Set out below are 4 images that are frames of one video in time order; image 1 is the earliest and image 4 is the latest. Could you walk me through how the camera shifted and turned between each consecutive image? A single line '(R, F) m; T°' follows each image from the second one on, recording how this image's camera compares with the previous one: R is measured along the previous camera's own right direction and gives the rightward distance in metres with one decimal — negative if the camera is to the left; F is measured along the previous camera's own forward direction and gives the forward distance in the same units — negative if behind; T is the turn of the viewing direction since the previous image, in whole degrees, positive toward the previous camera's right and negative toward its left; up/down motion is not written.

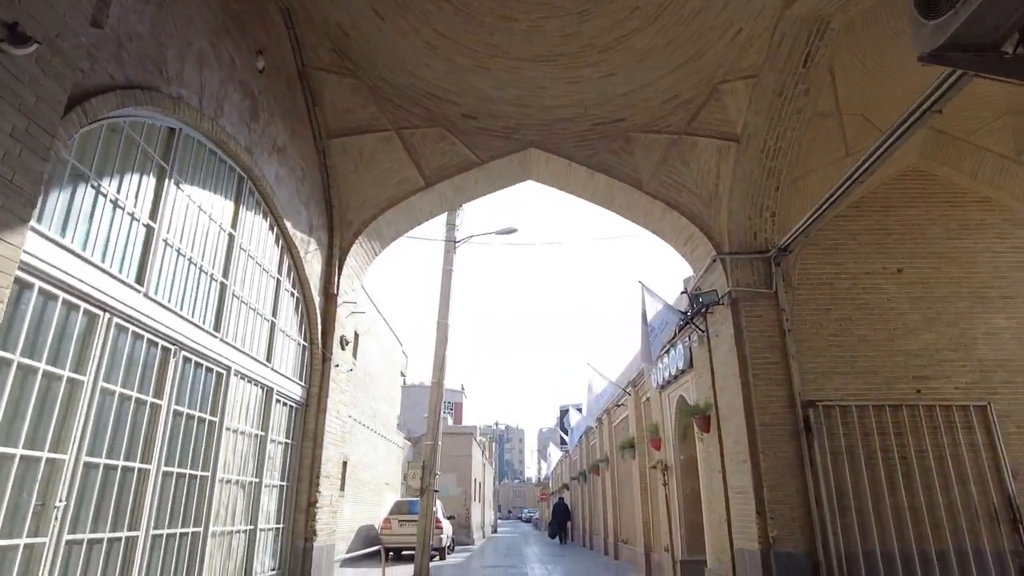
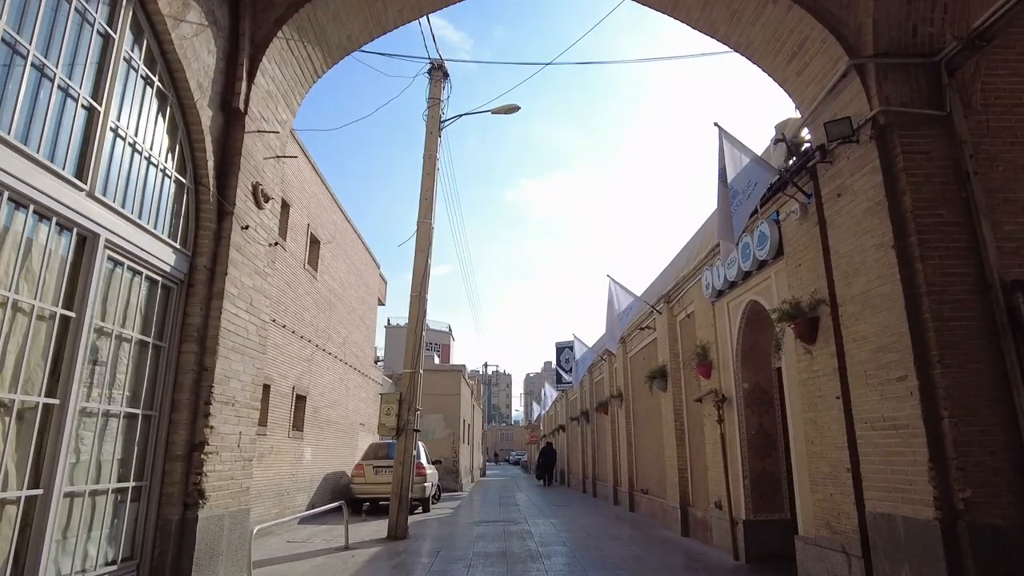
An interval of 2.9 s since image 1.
(-0.2, +2.7) m; +1°
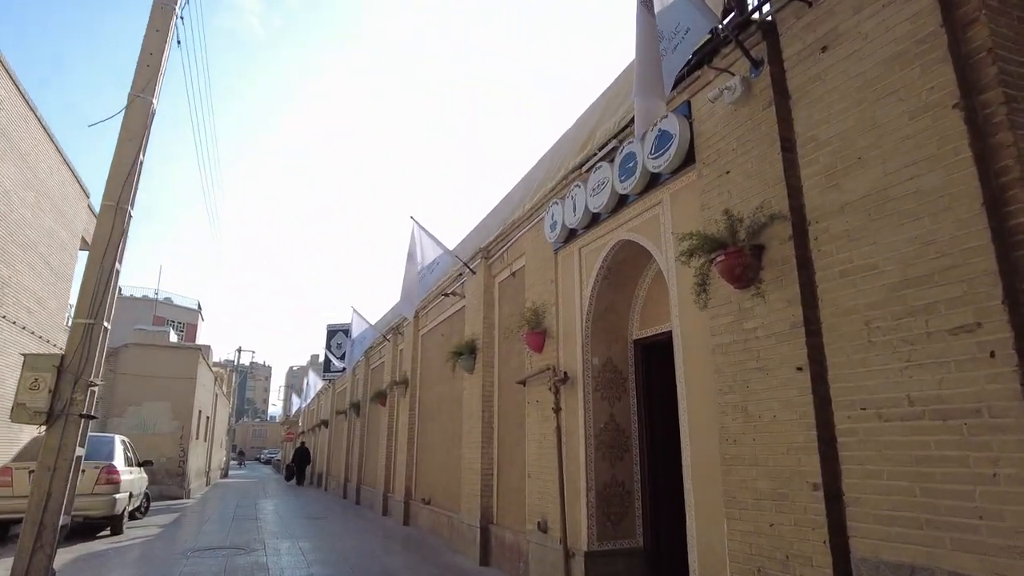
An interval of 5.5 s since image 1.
(+0.1, +2.5) m; +19°
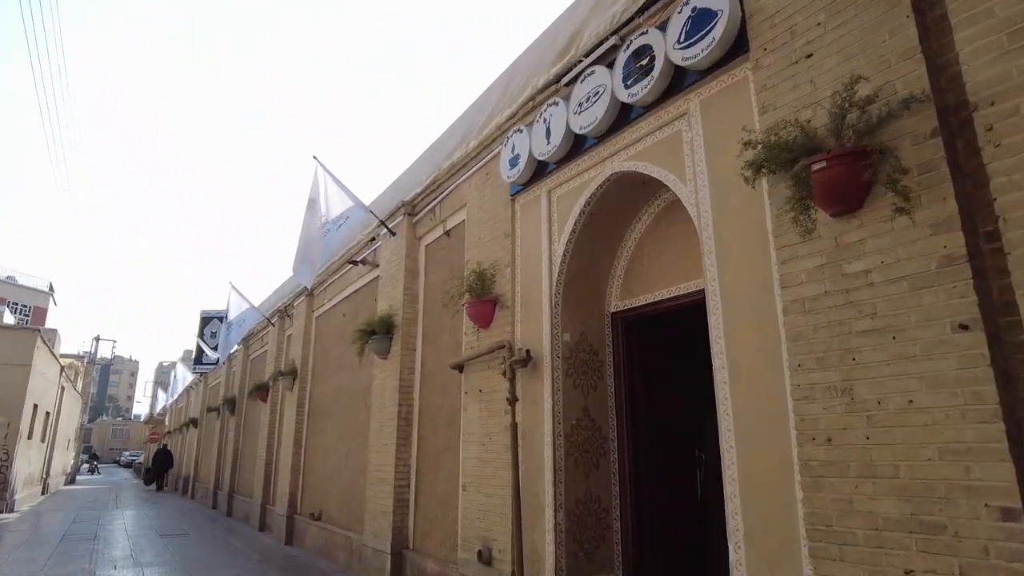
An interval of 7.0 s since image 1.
(-0.3, +1.4) m; +9°
